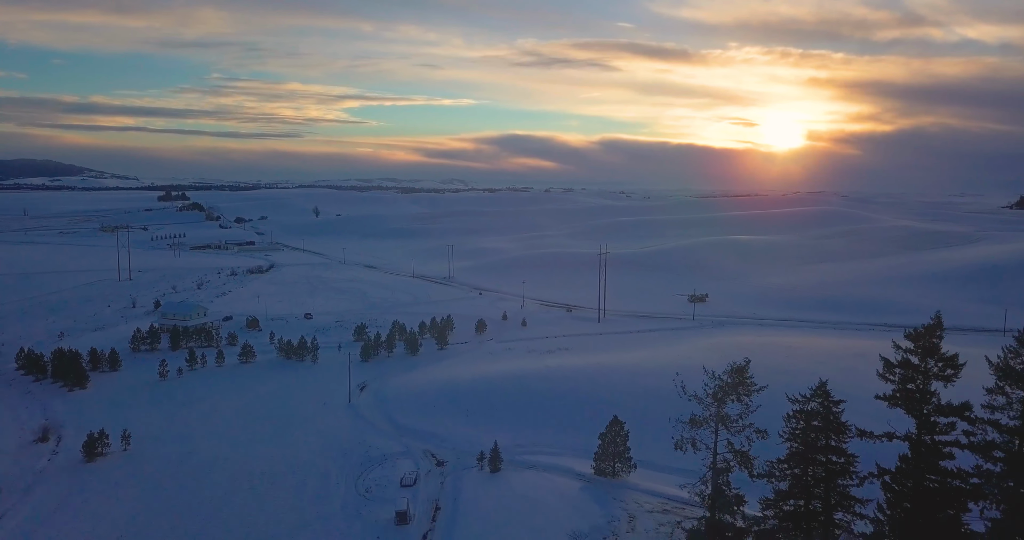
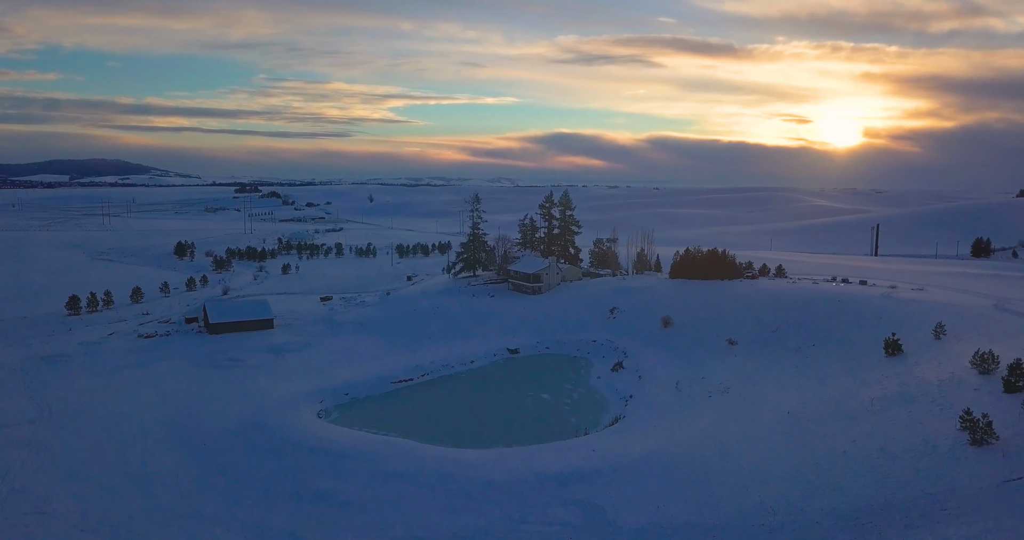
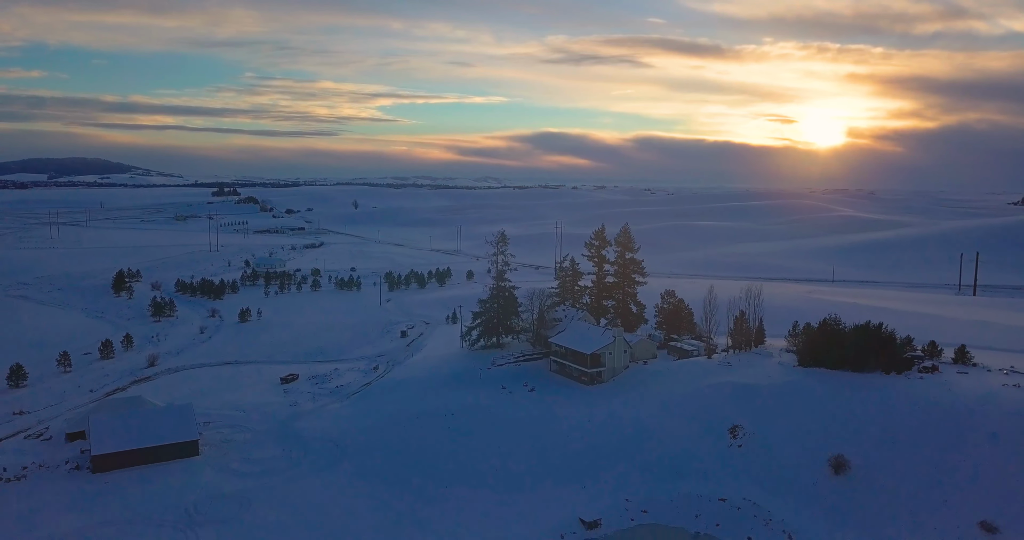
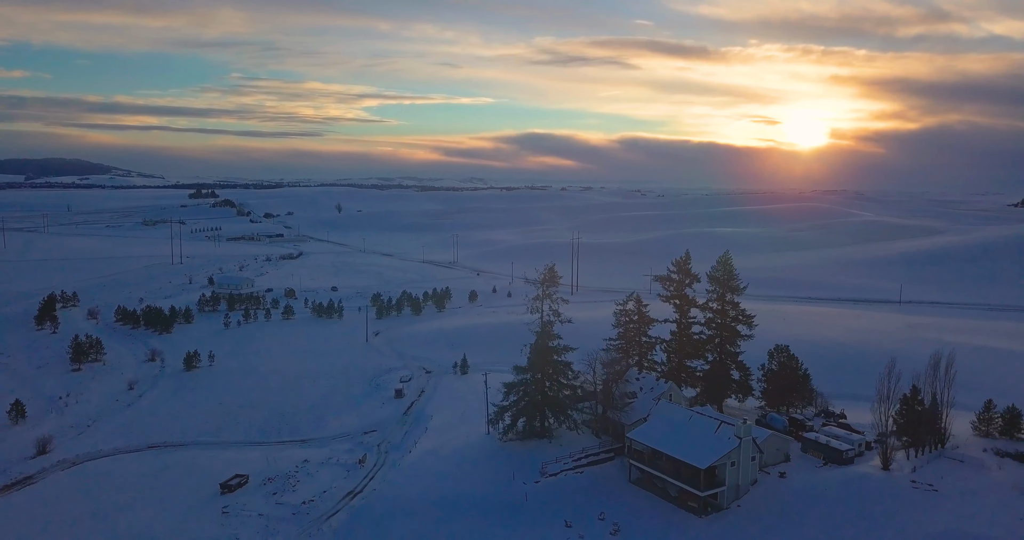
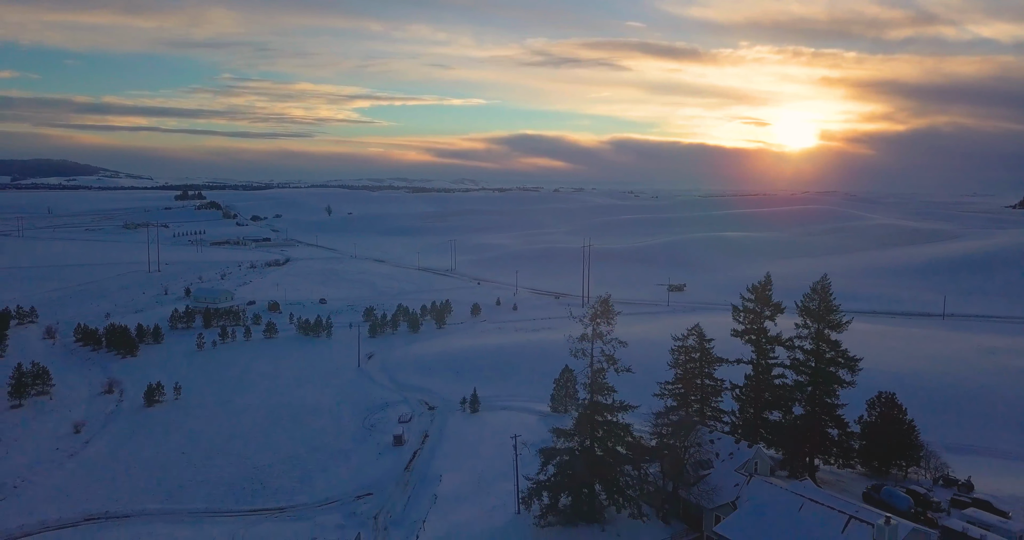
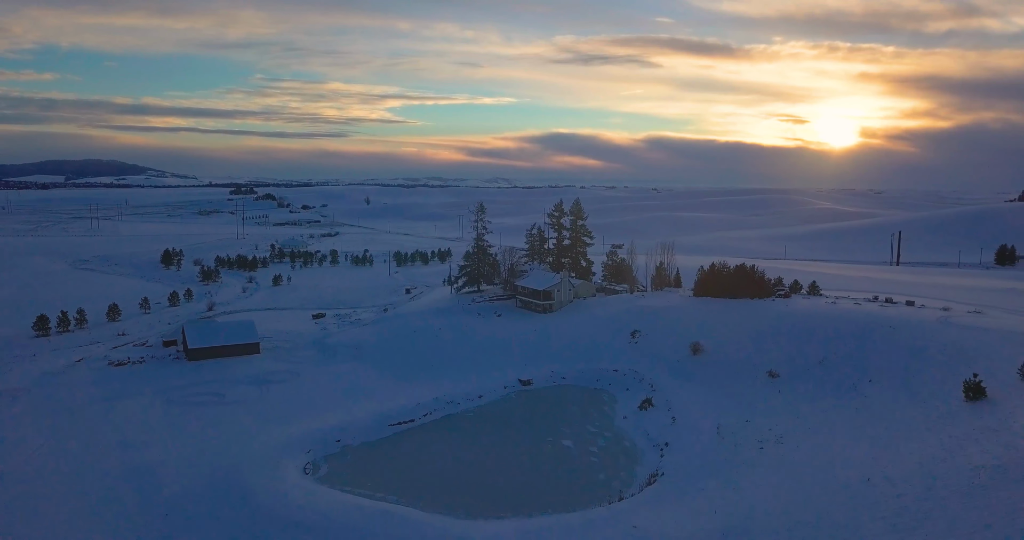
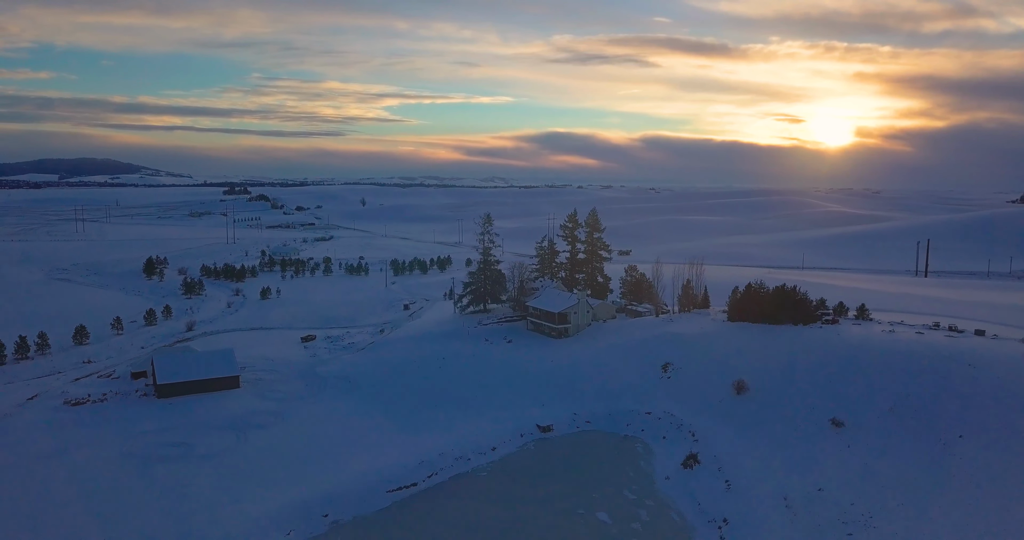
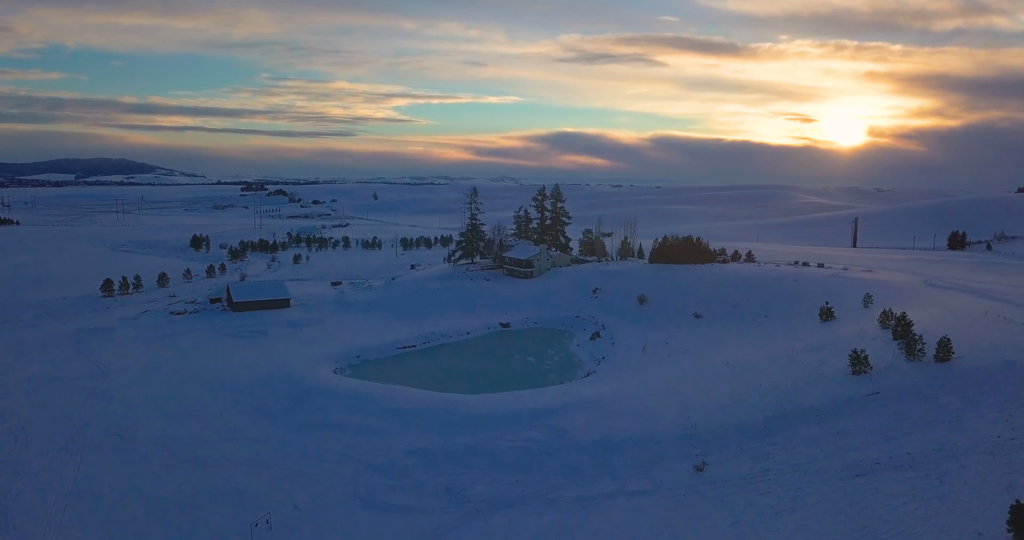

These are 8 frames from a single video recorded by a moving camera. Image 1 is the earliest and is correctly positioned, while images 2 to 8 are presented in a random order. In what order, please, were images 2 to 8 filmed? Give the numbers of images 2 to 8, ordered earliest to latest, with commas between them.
5, 4, 3, 7, 6, 2, 8
